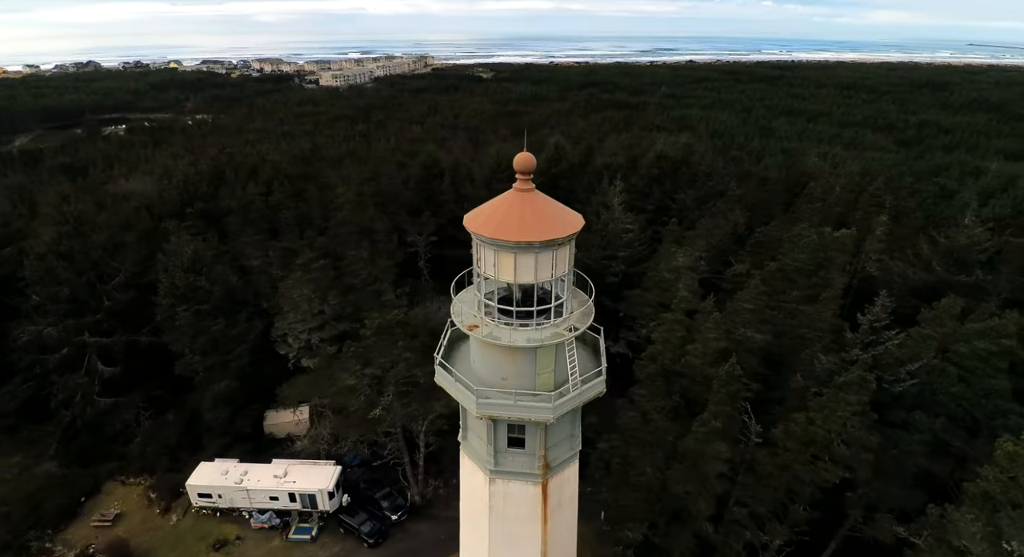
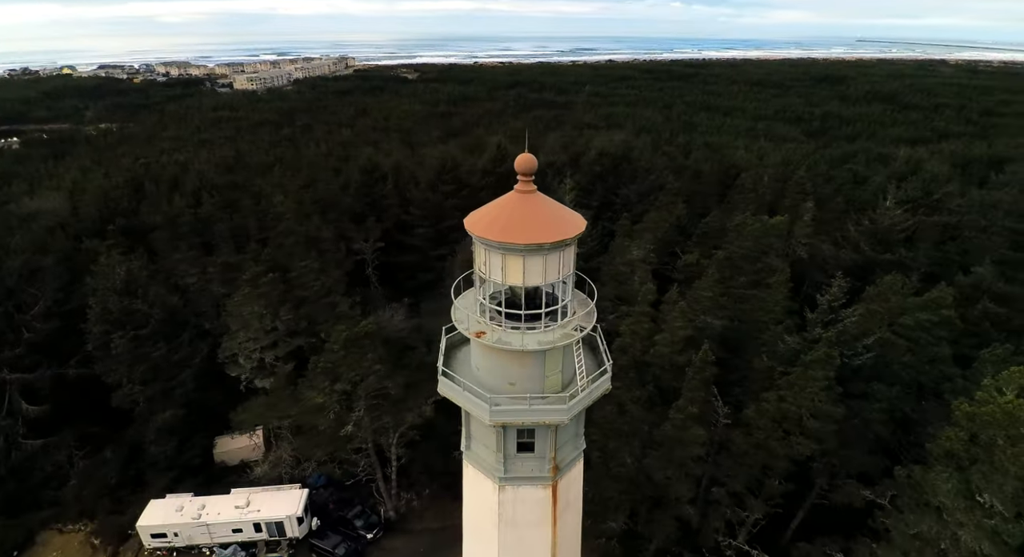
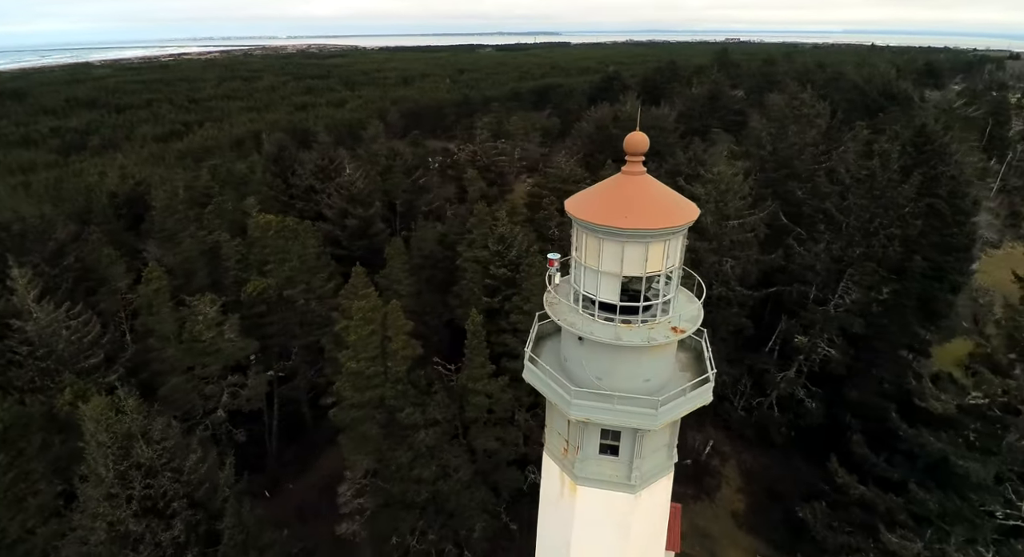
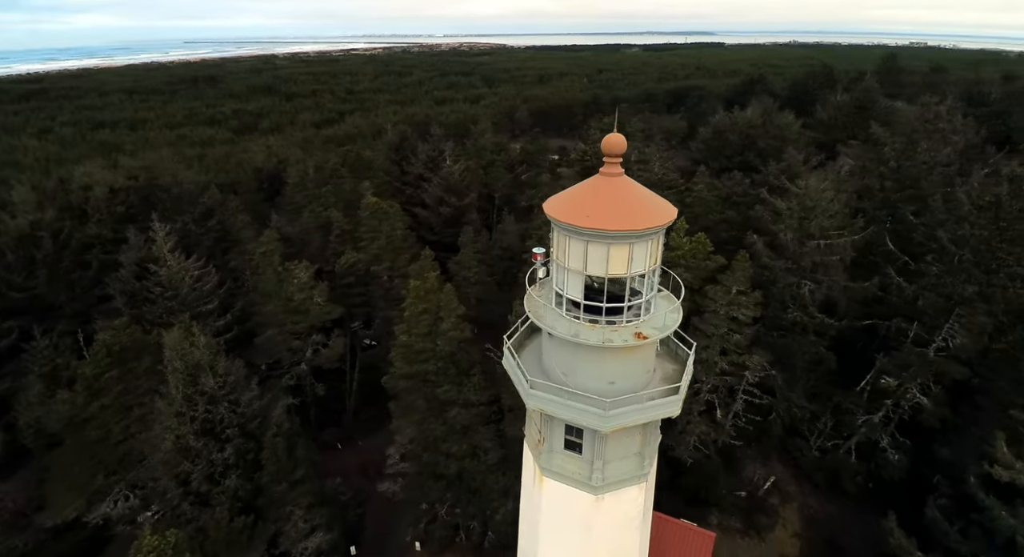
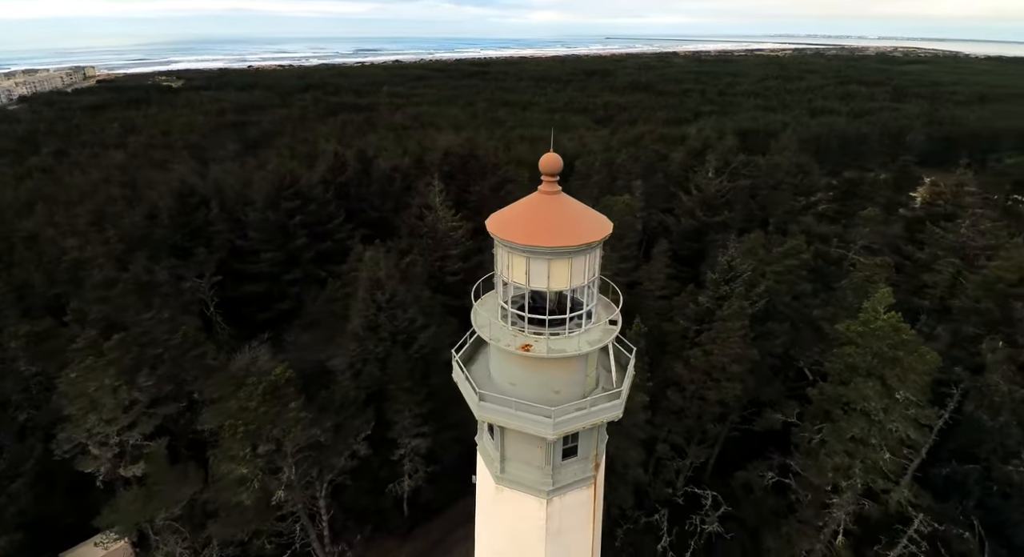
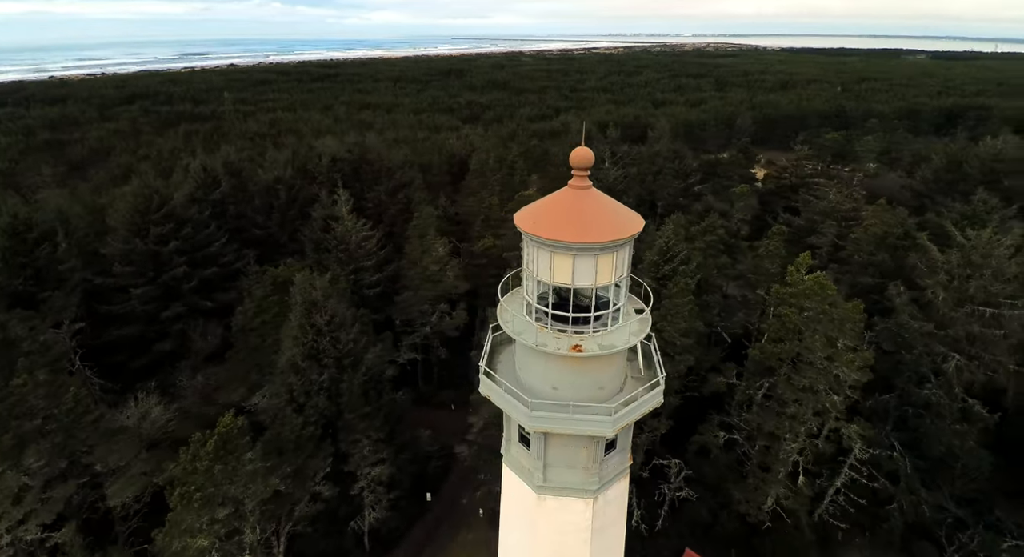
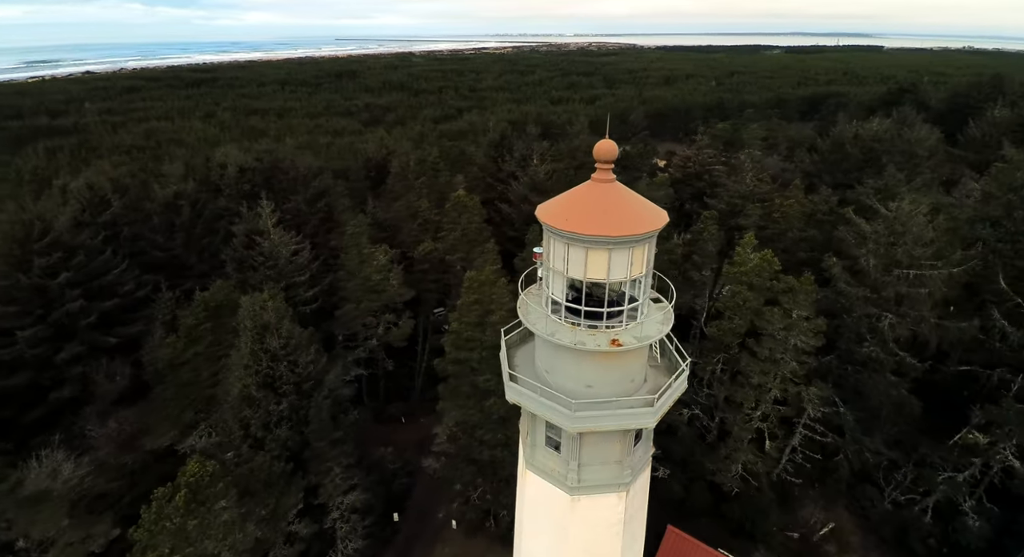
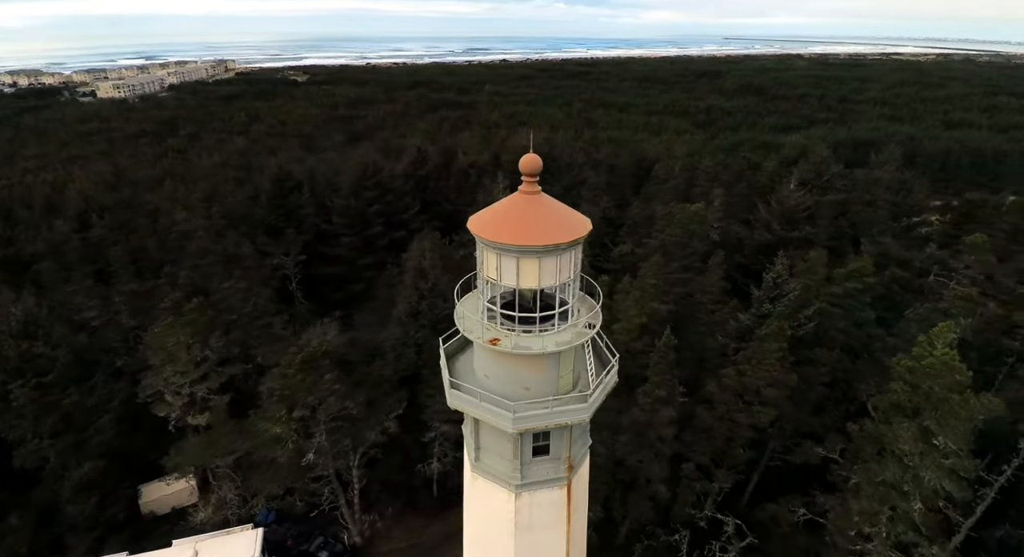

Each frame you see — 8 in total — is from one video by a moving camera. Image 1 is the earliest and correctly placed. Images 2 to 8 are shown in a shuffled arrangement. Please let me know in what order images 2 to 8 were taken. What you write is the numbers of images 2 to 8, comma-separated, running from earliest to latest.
2, 8, 5, 6, 7, 4, 3
